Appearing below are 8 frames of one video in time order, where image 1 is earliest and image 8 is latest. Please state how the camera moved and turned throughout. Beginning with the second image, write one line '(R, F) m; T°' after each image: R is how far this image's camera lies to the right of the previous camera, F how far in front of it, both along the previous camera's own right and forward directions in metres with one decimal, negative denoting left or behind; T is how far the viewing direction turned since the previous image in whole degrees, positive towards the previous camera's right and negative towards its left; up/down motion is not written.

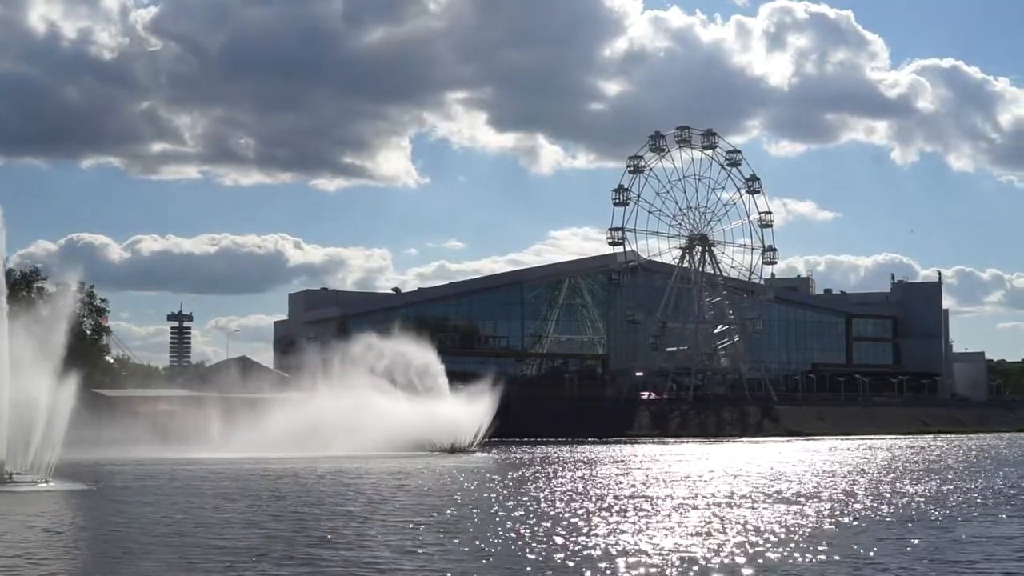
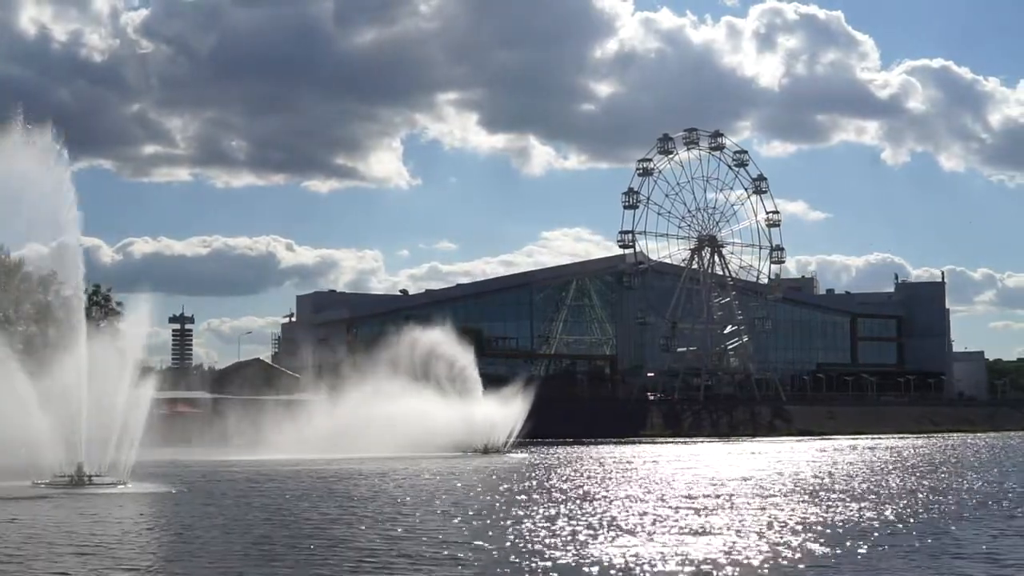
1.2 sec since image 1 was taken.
(-1.6, -0.3) m; 0°
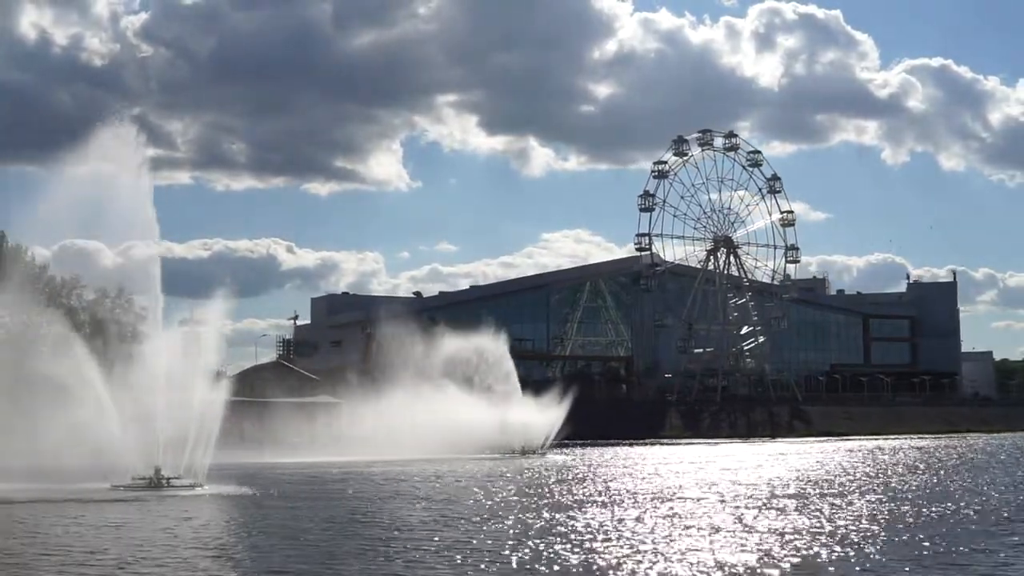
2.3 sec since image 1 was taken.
(-1.4, -0.3) m; 0°
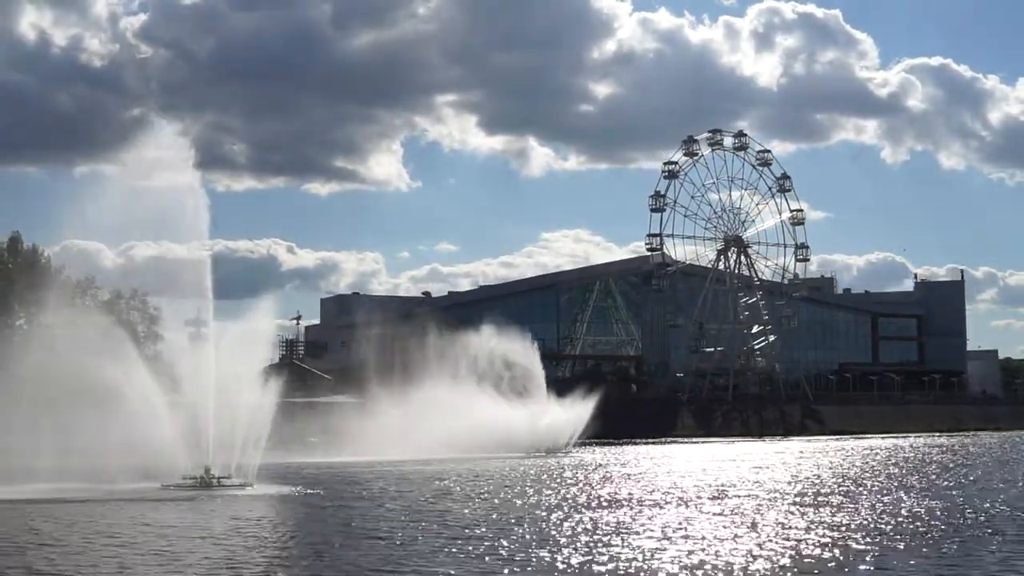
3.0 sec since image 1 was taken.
(-0.9, -0.1) m; 0°
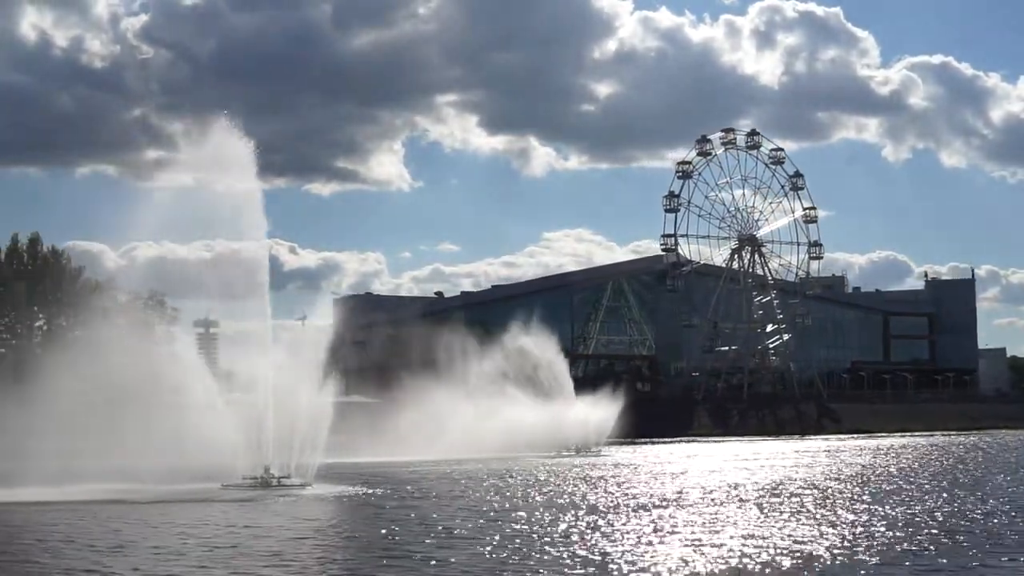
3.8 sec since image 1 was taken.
(-1.1, -0.1) m; 0°
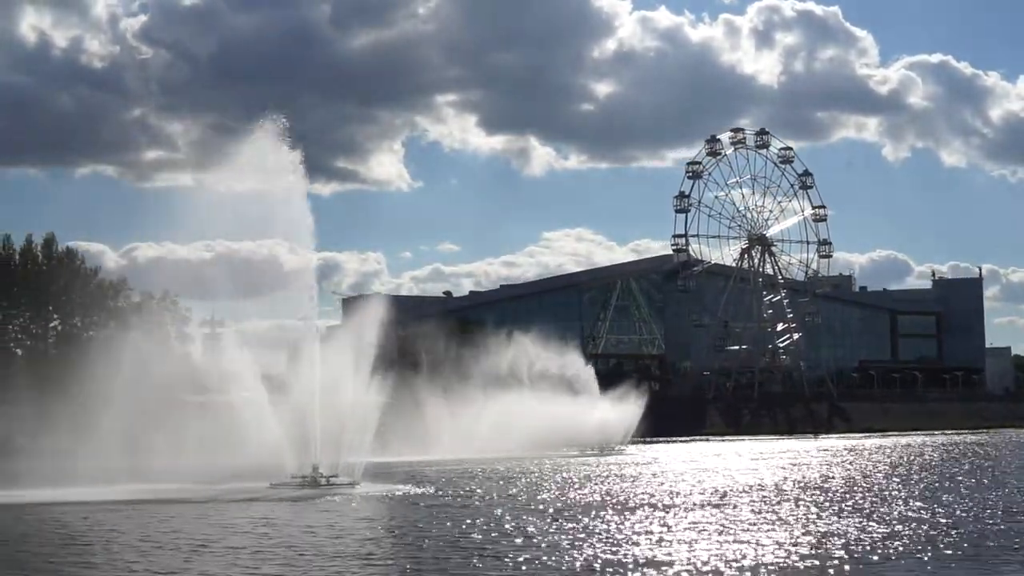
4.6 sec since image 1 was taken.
(-0.9, -0.1) m; 0°
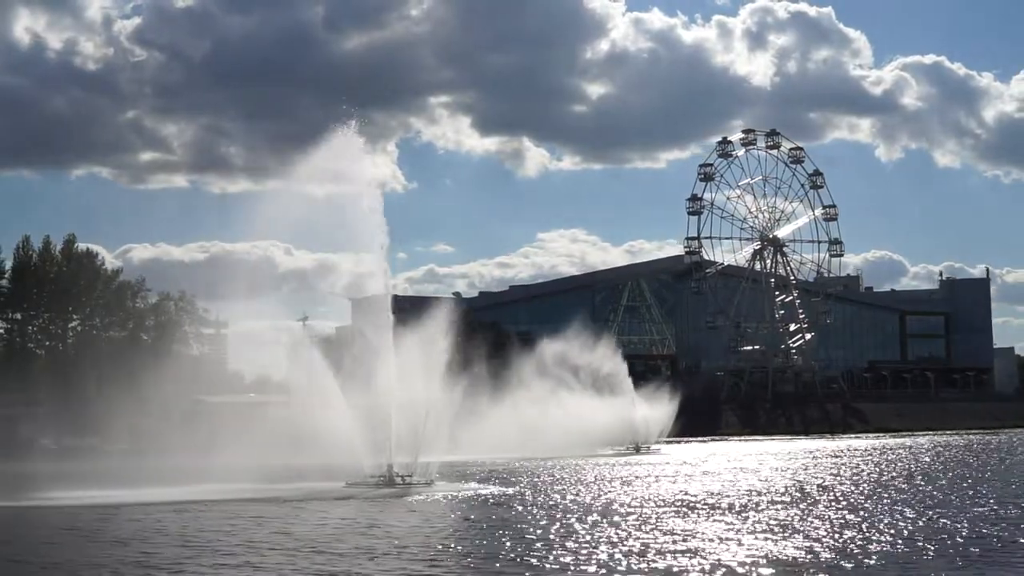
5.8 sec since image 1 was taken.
(-1.6, +0.1) m; 0°
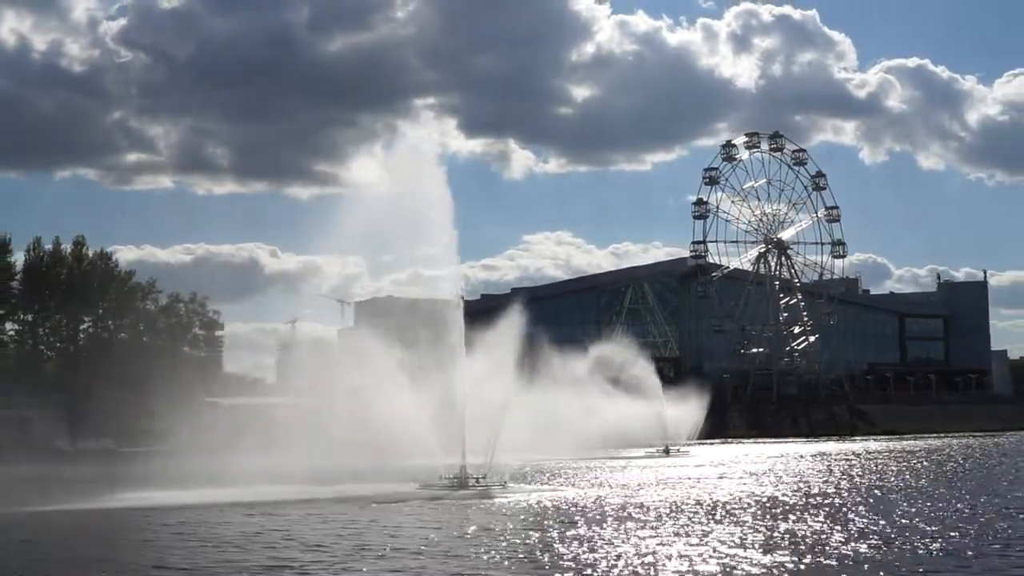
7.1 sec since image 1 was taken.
(-1.7, -0.1) m; +1°
